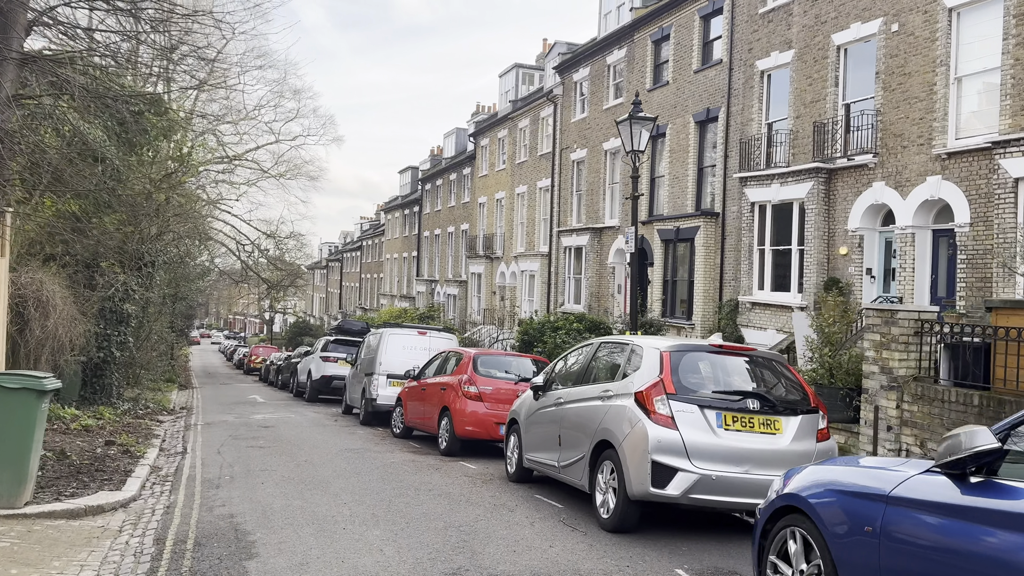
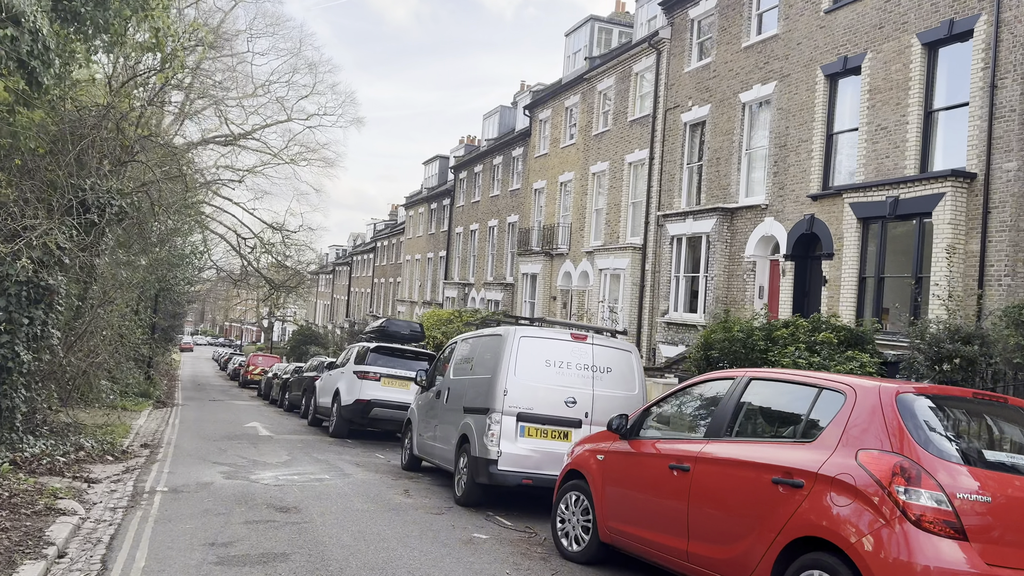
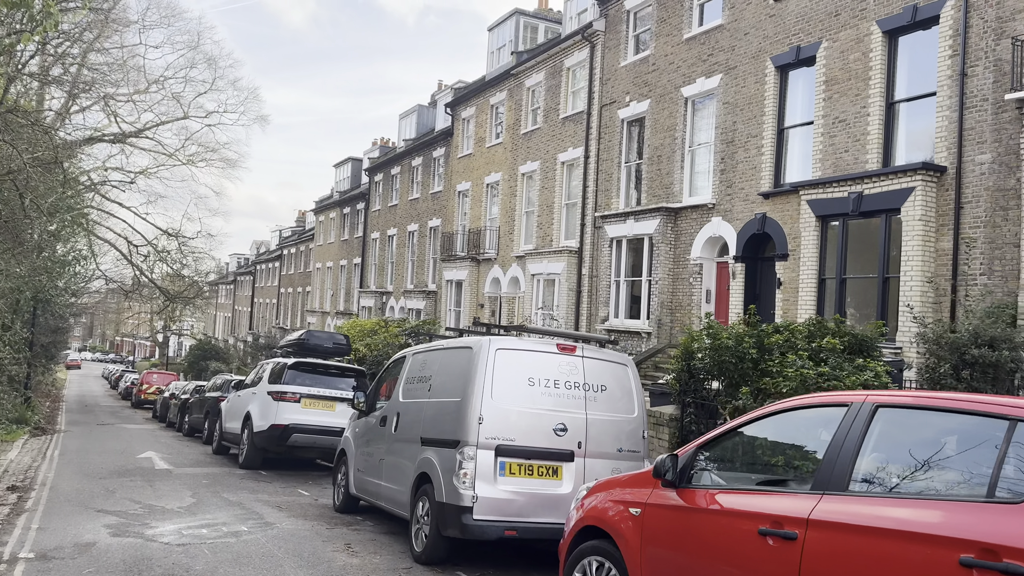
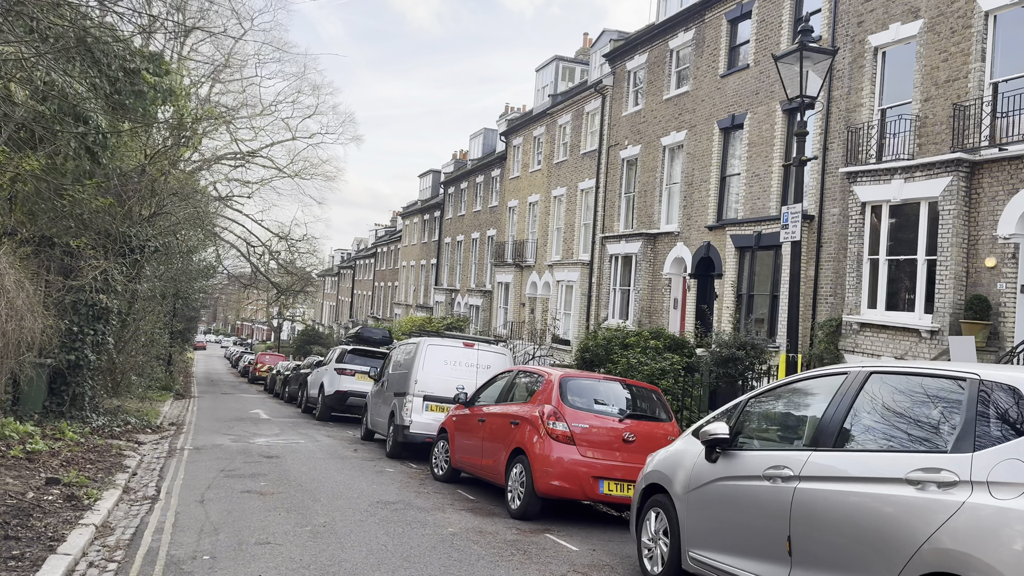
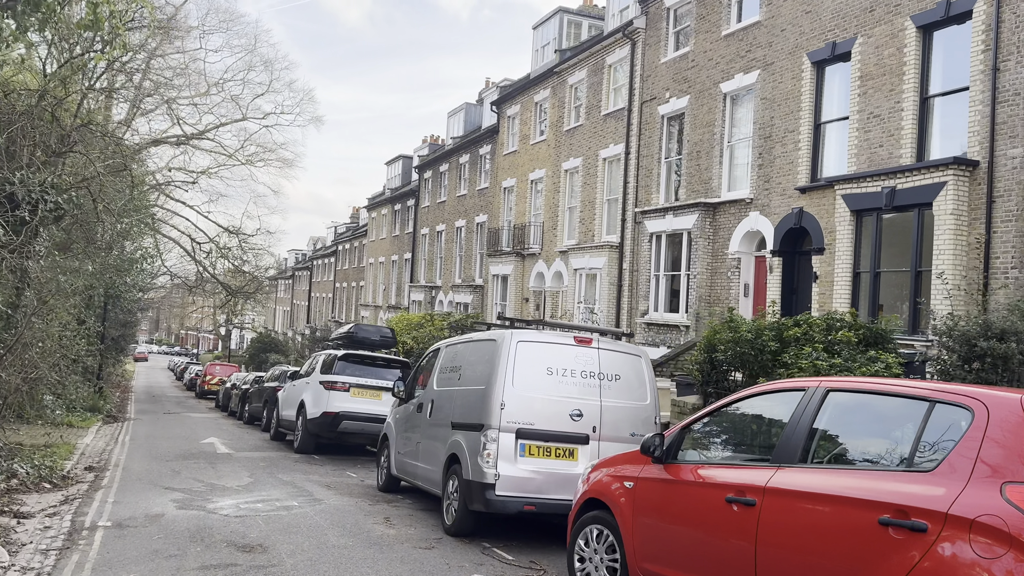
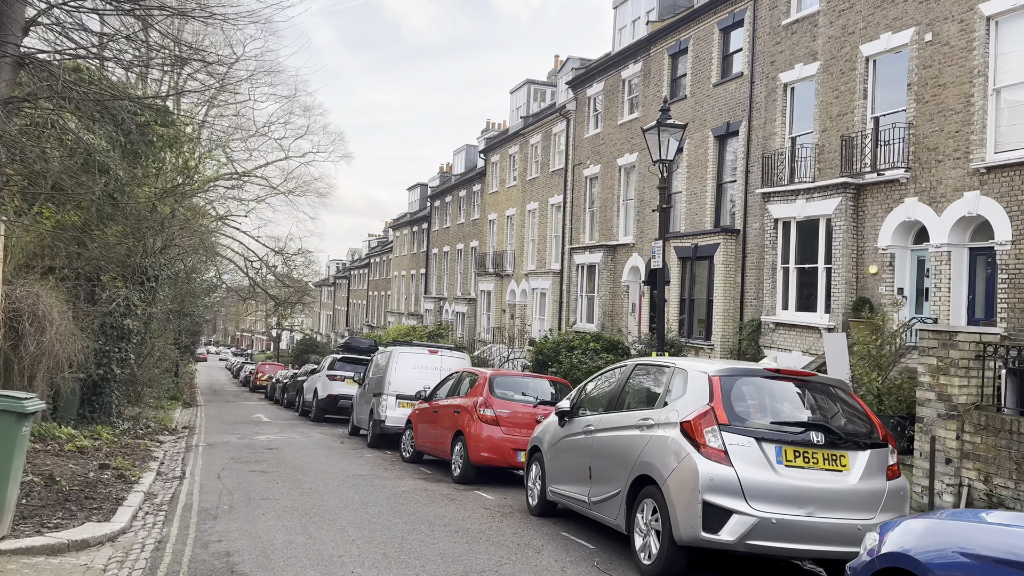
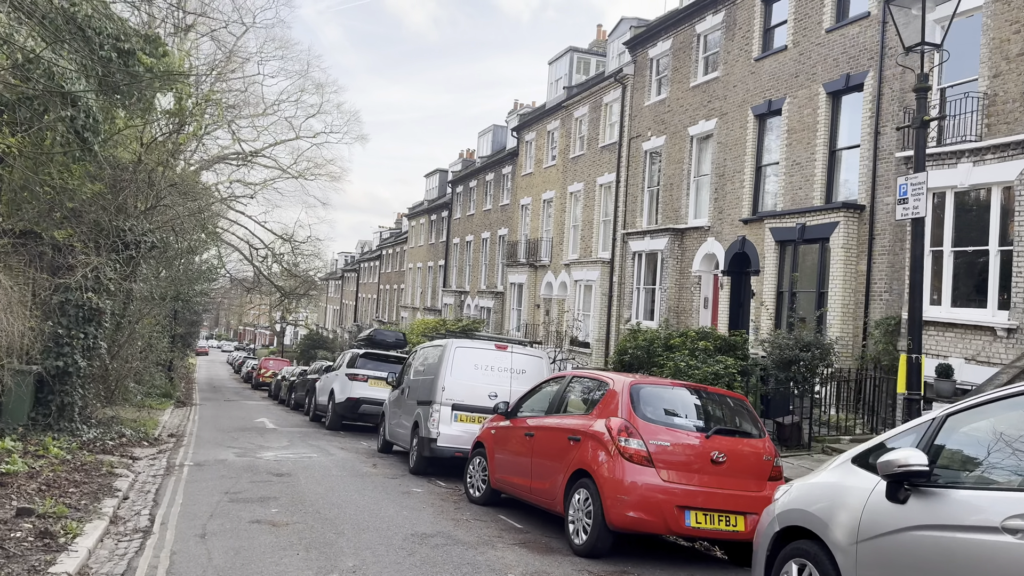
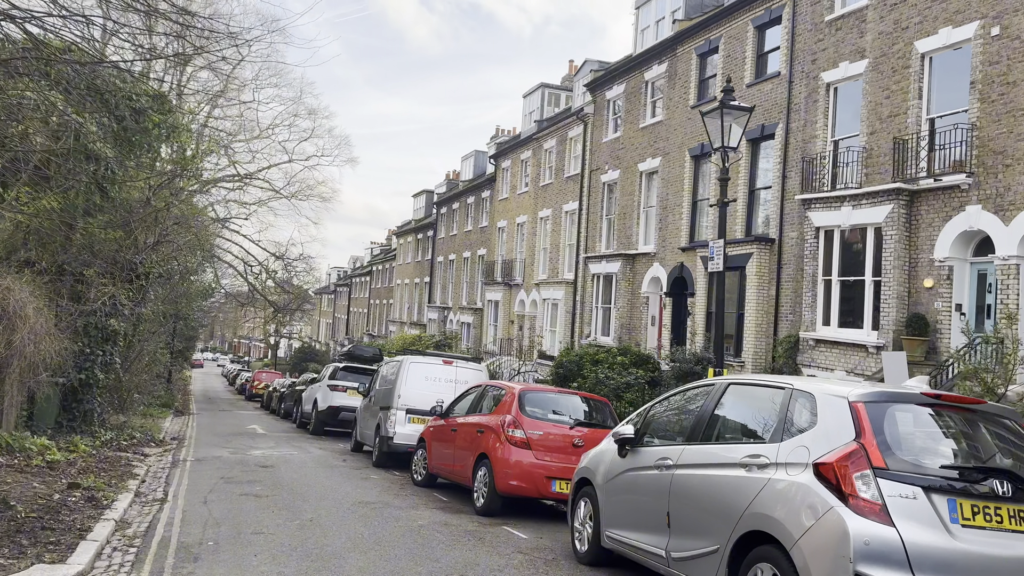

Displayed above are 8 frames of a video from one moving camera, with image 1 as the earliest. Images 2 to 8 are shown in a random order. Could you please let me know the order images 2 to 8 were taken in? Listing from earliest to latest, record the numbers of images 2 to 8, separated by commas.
6, 8, 4, 7, 2, 5, 3
